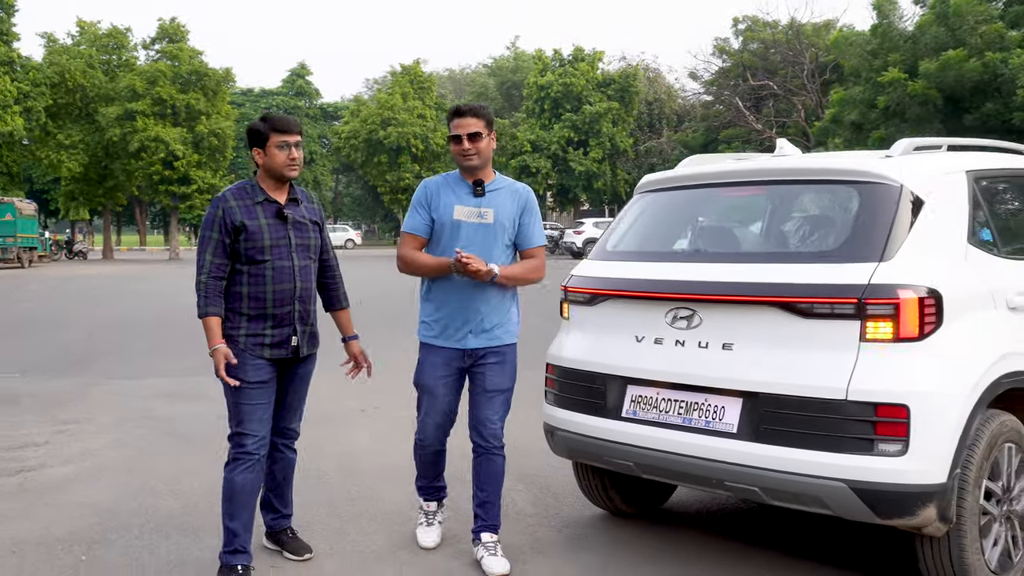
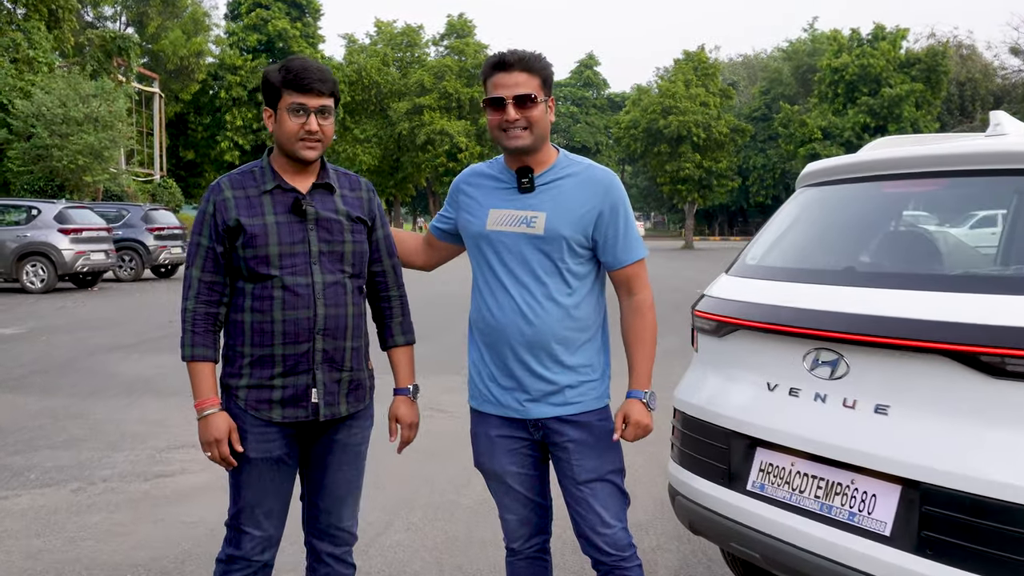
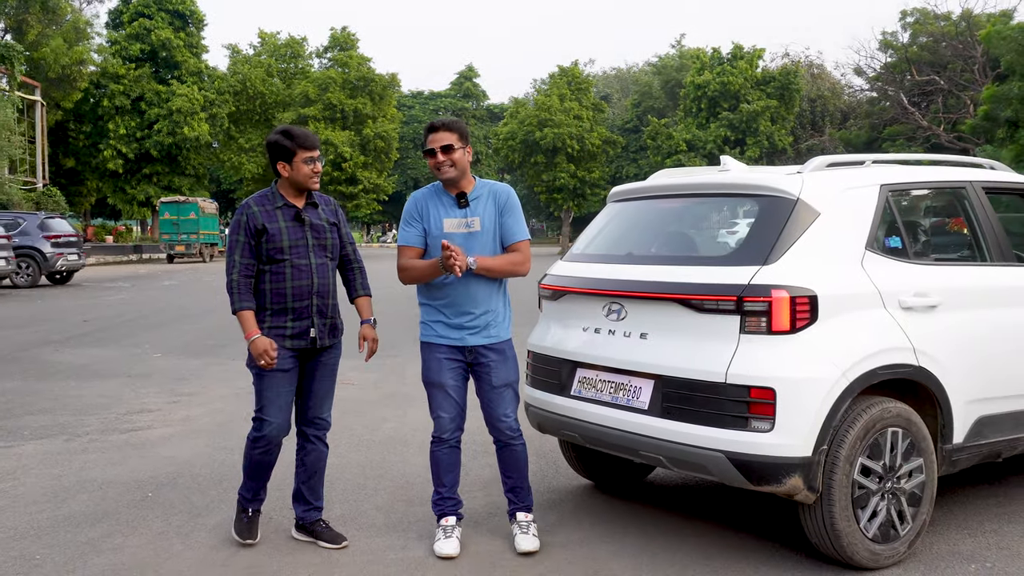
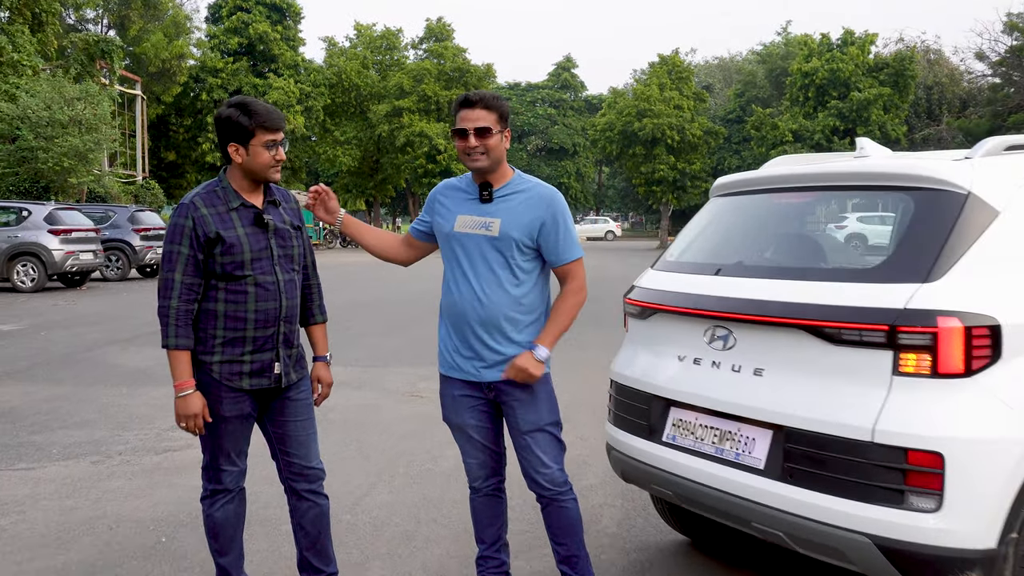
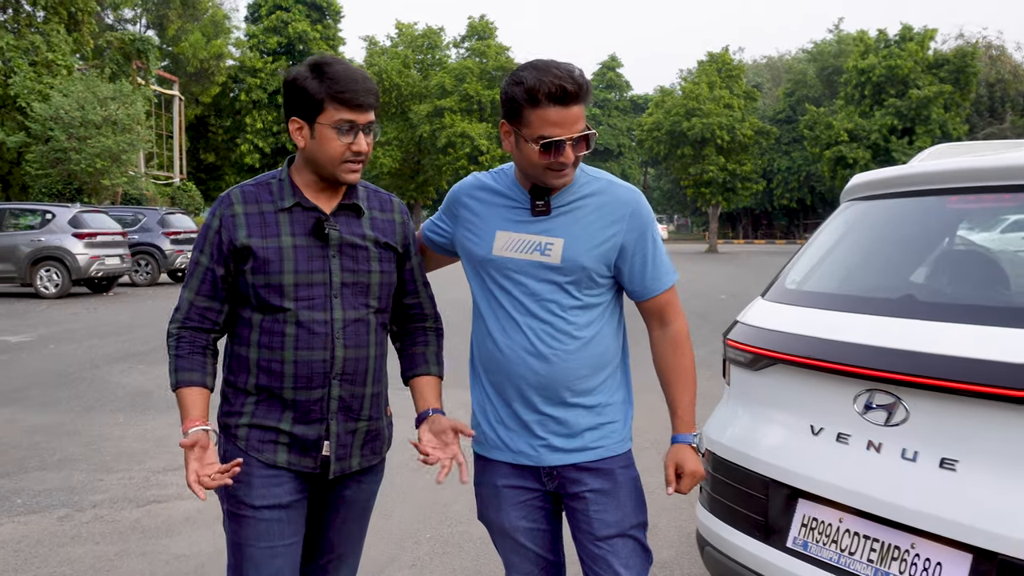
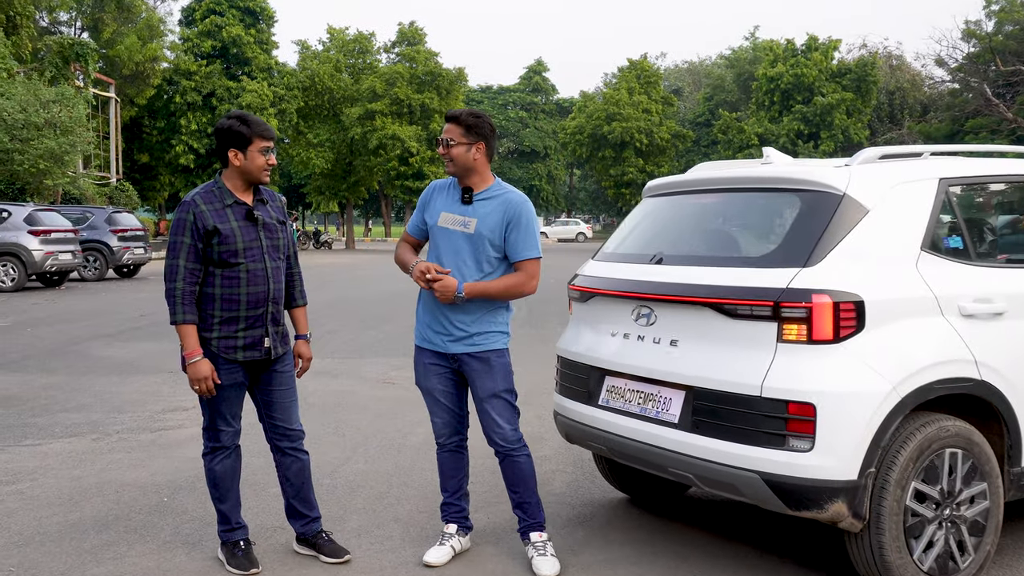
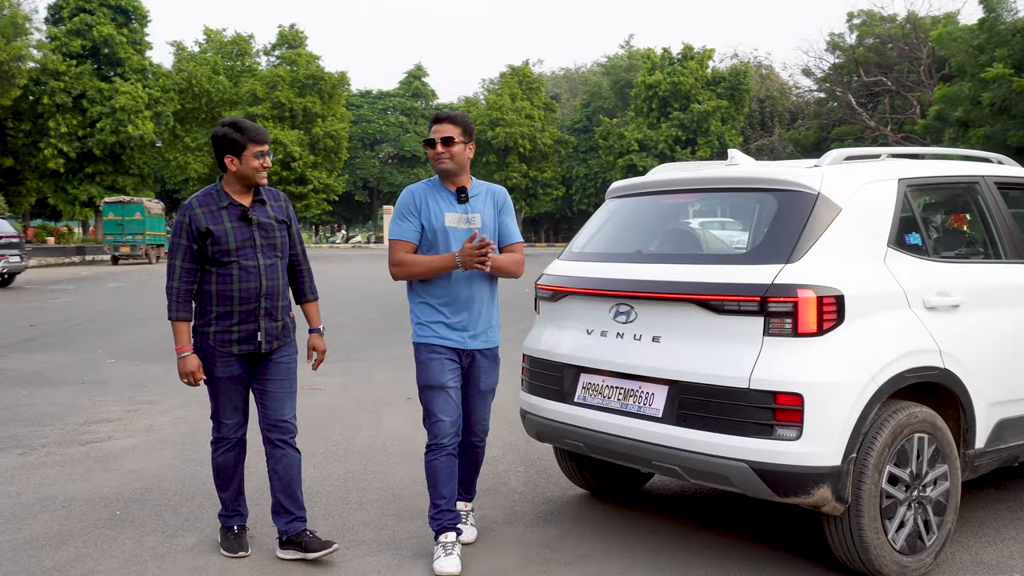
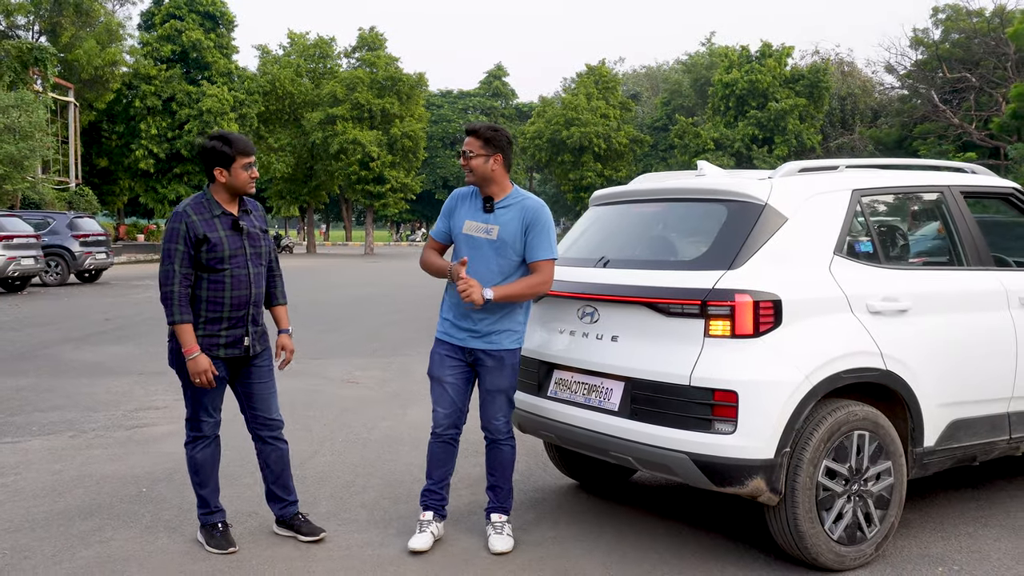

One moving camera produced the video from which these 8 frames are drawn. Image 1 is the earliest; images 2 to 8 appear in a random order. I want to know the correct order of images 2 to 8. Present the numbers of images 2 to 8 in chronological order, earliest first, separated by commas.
7, 3, 8, 6, 4, 2, 5
